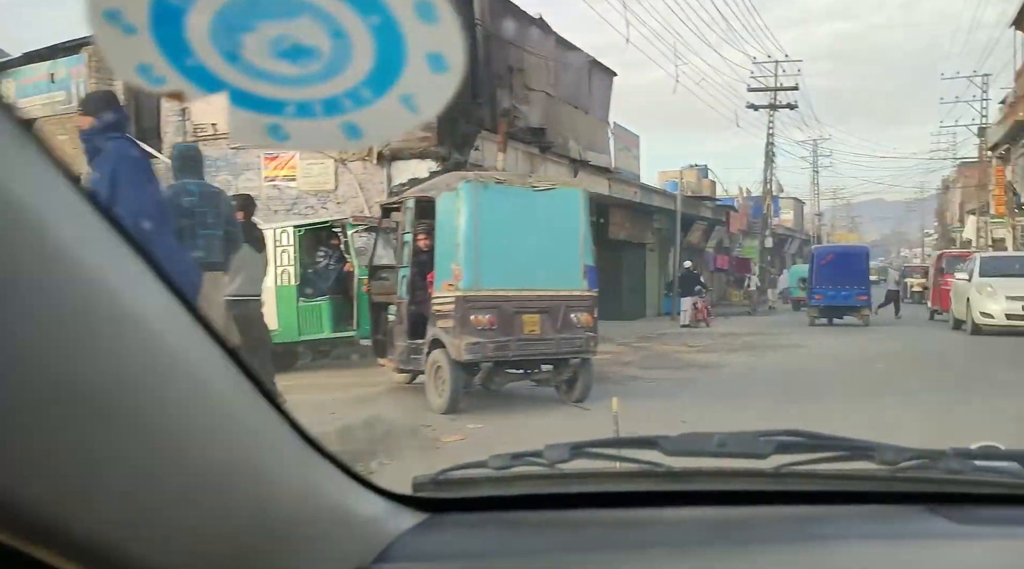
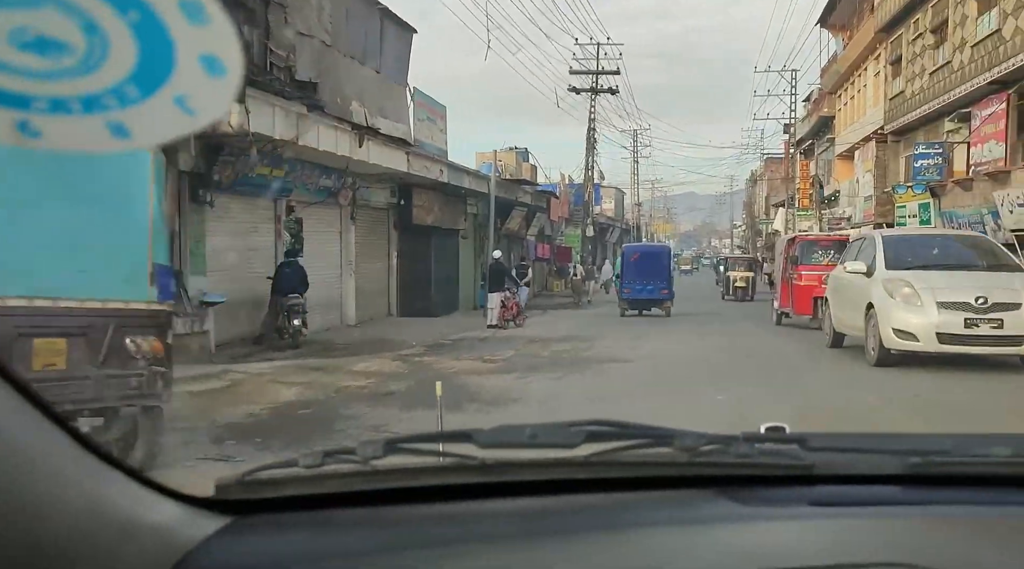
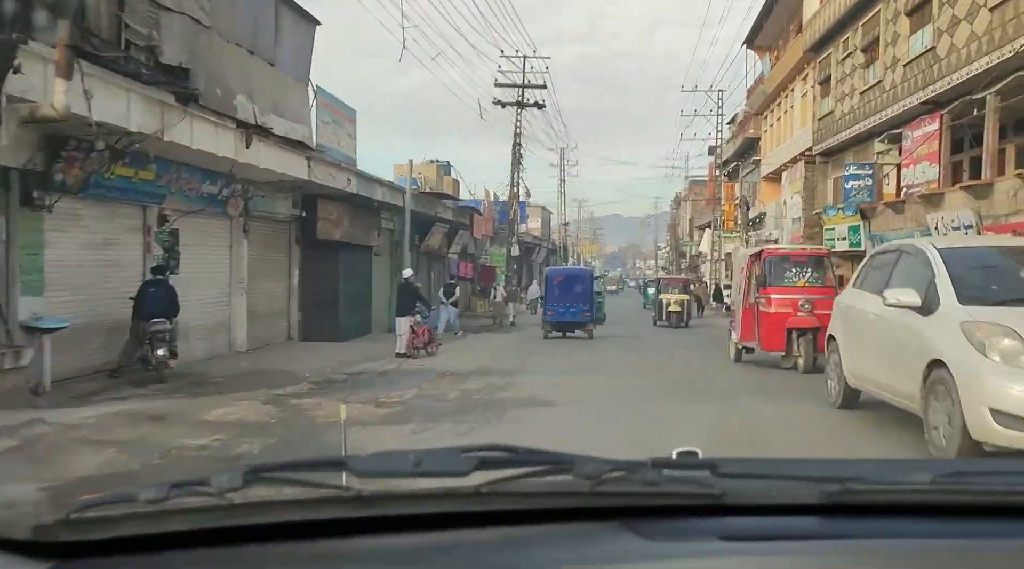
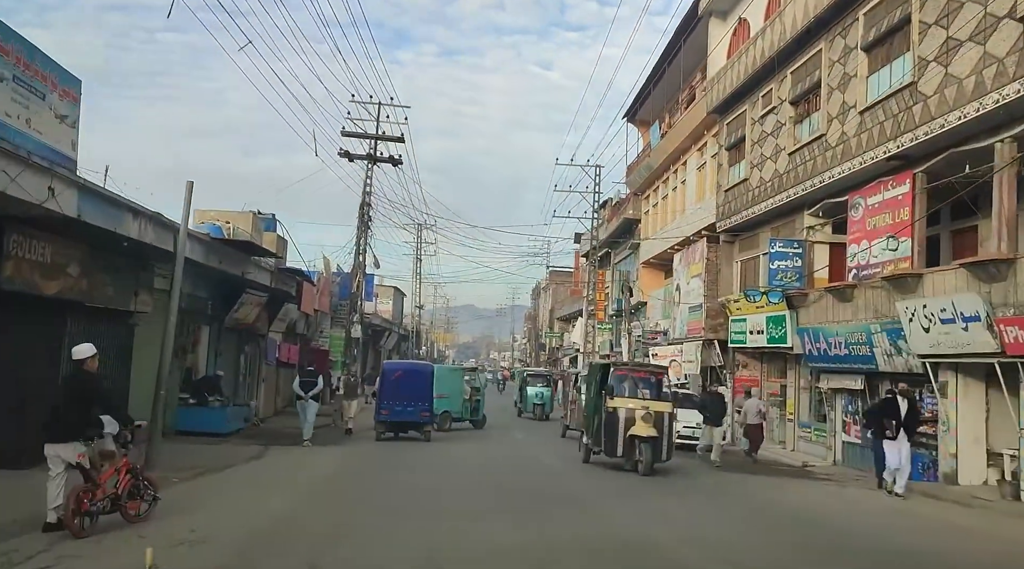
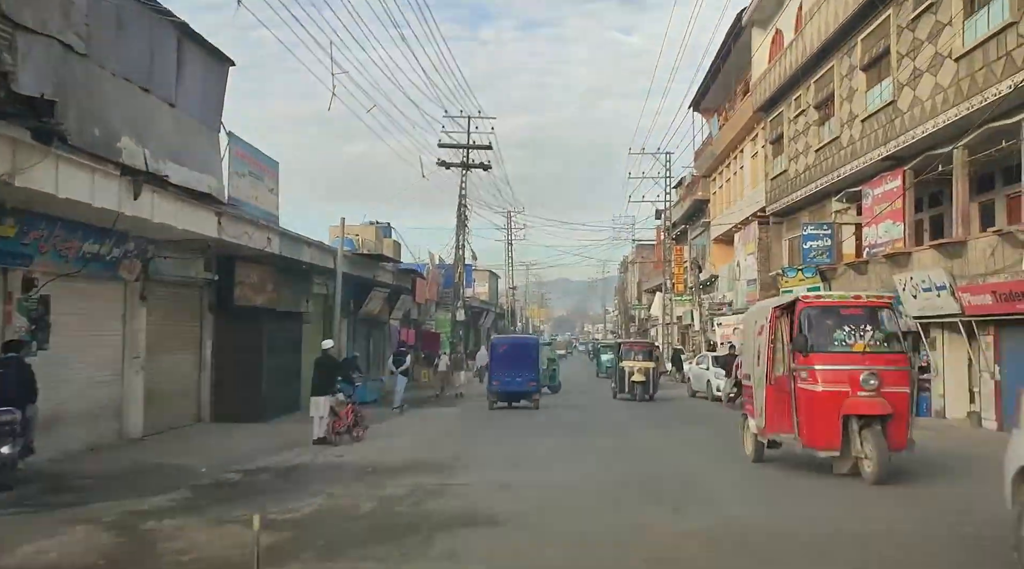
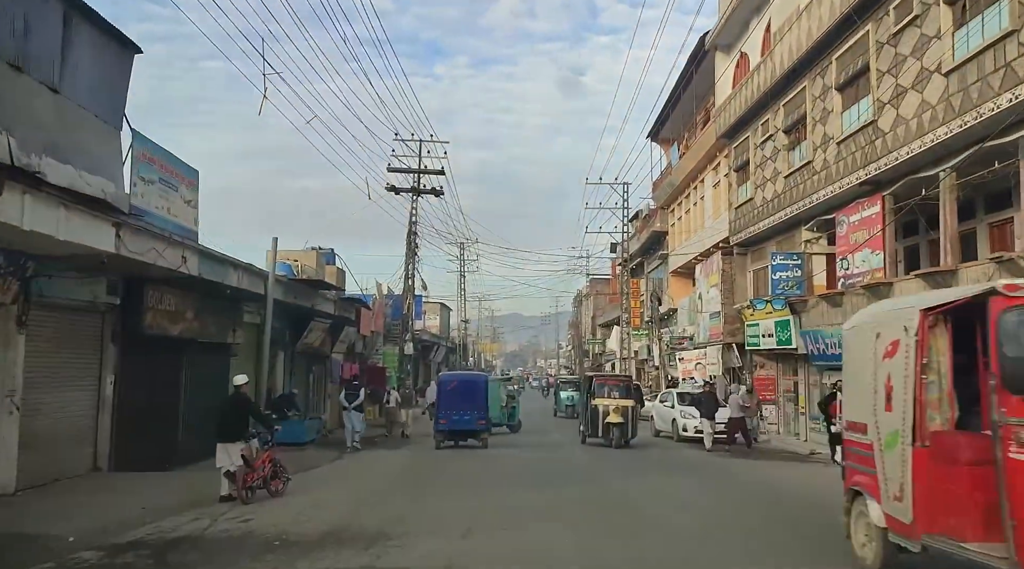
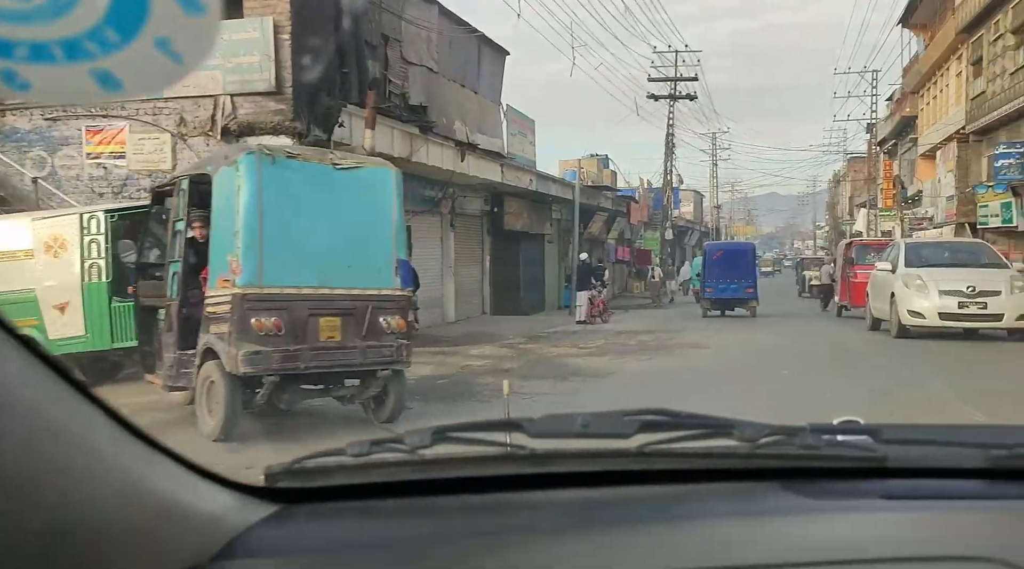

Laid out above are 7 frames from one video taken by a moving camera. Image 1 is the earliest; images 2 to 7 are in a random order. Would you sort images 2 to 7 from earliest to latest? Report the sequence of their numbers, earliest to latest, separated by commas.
7, 2, 3, 5, 6, 4
